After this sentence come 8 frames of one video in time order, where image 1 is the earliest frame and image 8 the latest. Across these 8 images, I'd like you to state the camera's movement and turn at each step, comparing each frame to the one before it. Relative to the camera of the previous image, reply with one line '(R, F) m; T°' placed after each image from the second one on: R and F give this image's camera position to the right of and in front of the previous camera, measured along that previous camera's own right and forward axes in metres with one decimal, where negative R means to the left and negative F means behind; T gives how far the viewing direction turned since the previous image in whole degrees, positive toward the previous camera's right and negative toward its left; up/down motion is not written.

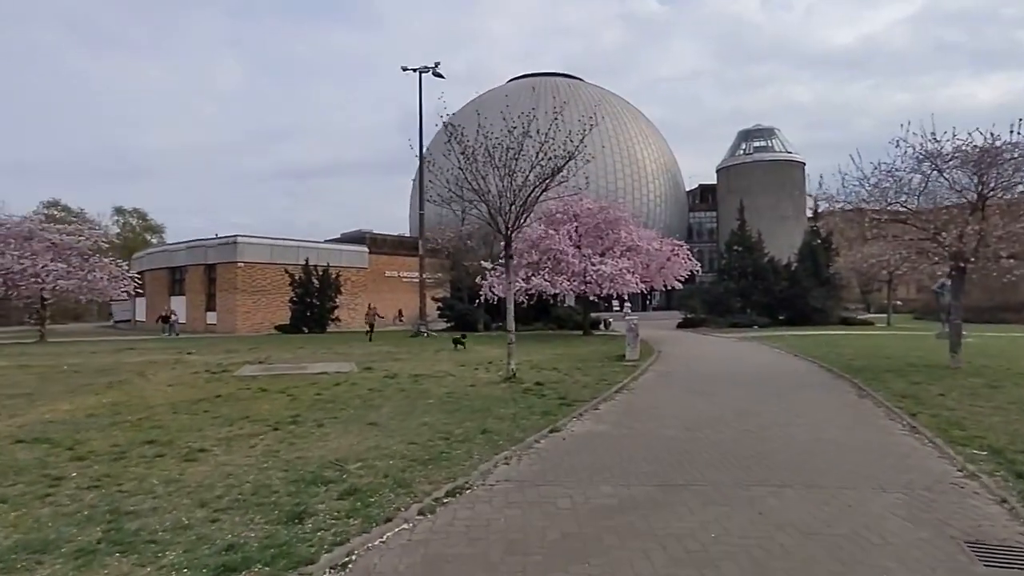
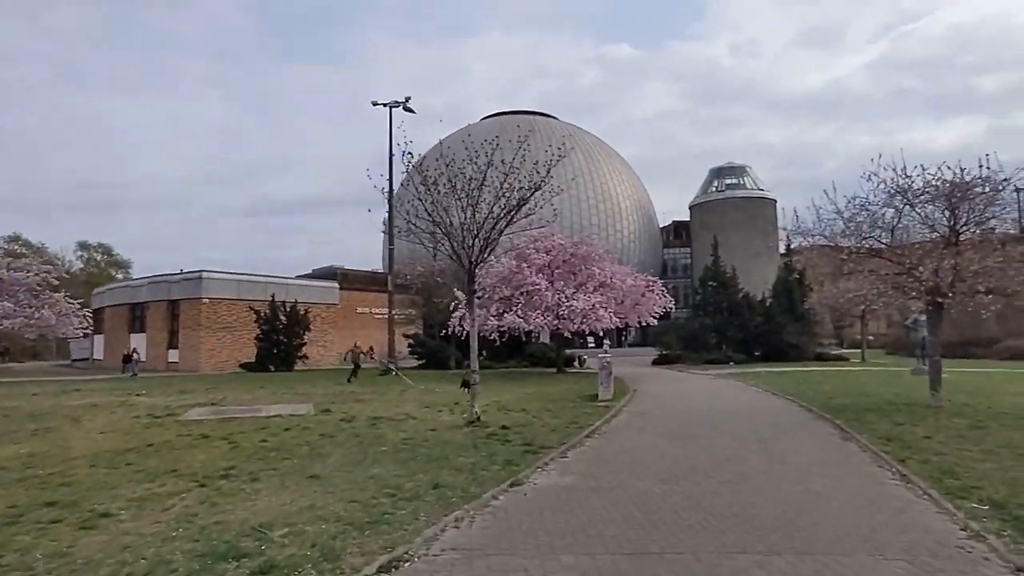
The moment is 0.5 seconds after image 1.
(+0.2, +0.6) m; +2°
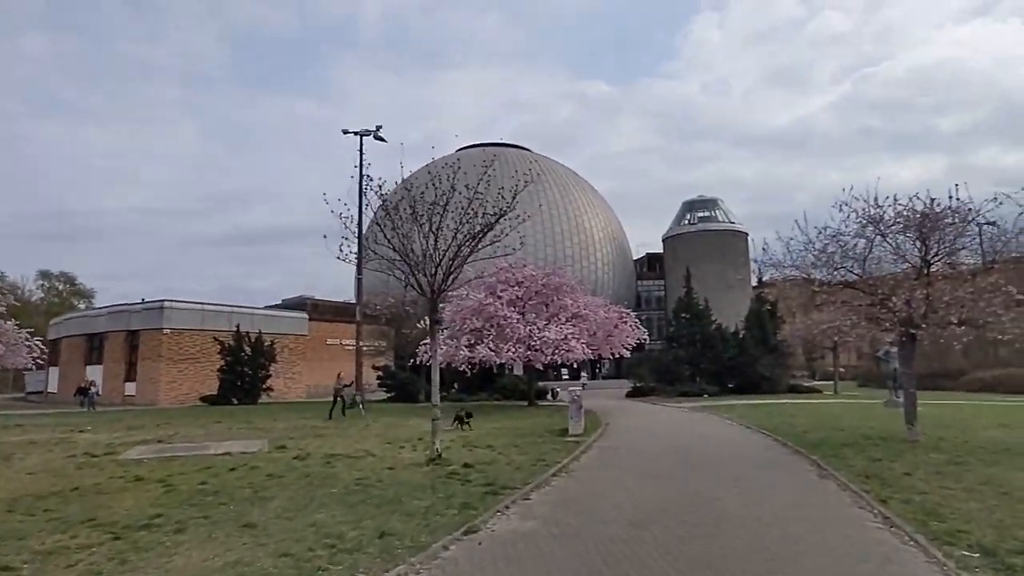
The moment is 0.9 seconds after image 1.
(+0.2, +0.5) m; +2°
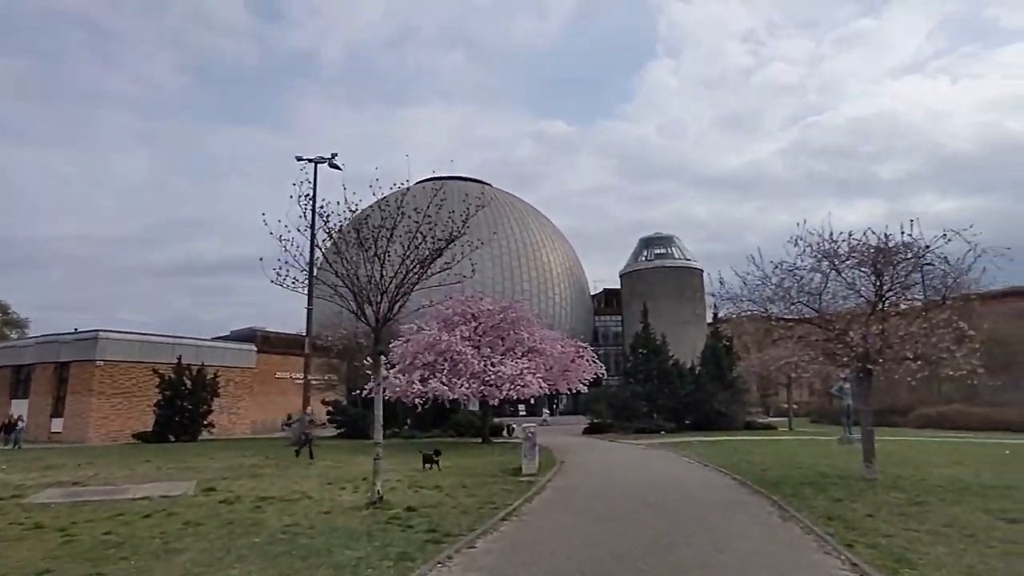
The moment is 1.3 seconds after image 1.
(+0.1, +0.5) m; +3°
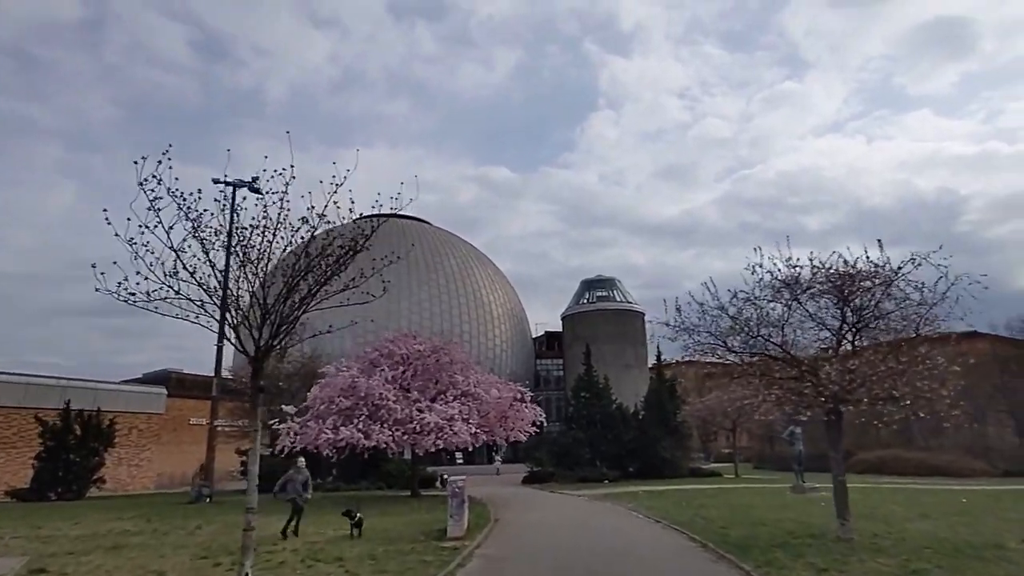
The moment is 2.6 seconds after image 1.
(+0.3, +2.0) m; +4°
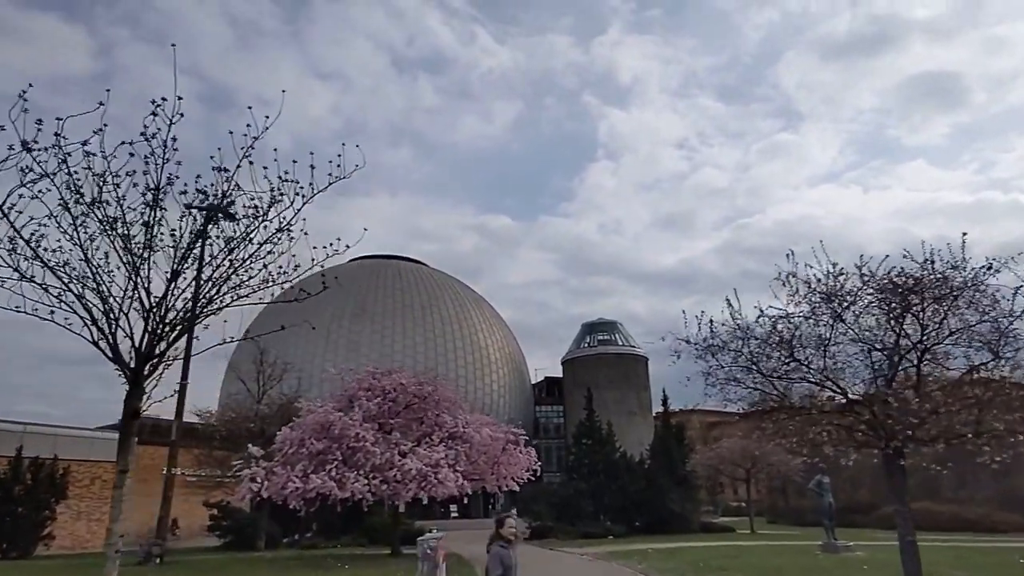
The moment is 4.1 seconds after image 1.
(+0.2, +2.3) m; 0°
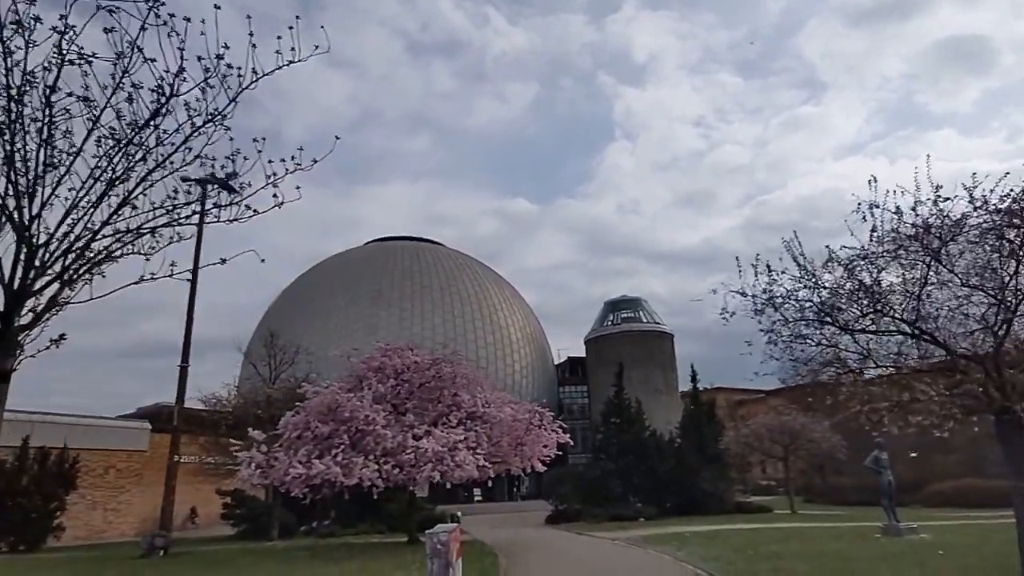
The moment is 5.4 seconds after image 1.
(0.0, +1.6) m; -2°
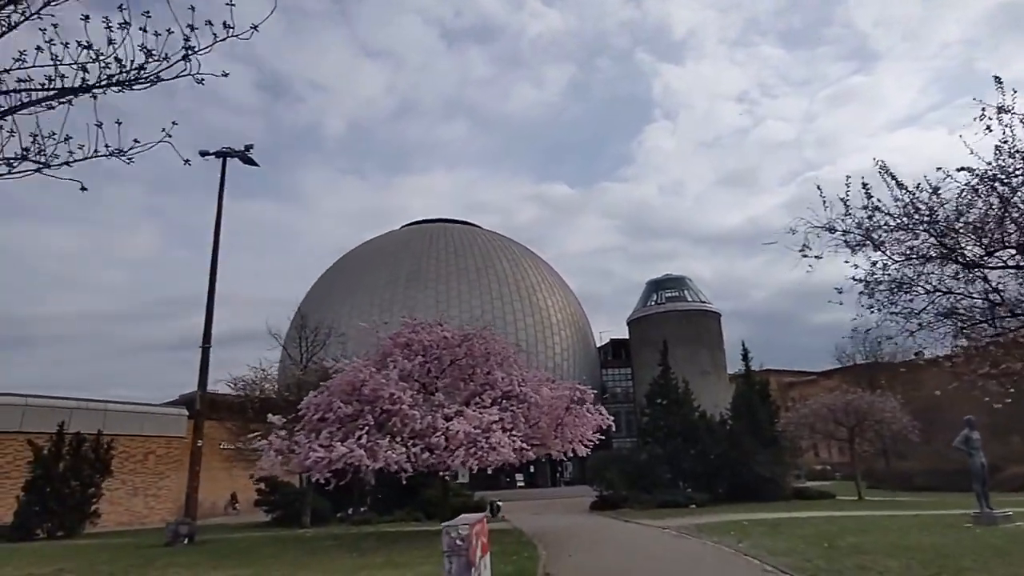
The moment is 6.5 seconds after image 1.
(+0.1, +1.5) m; -3°
